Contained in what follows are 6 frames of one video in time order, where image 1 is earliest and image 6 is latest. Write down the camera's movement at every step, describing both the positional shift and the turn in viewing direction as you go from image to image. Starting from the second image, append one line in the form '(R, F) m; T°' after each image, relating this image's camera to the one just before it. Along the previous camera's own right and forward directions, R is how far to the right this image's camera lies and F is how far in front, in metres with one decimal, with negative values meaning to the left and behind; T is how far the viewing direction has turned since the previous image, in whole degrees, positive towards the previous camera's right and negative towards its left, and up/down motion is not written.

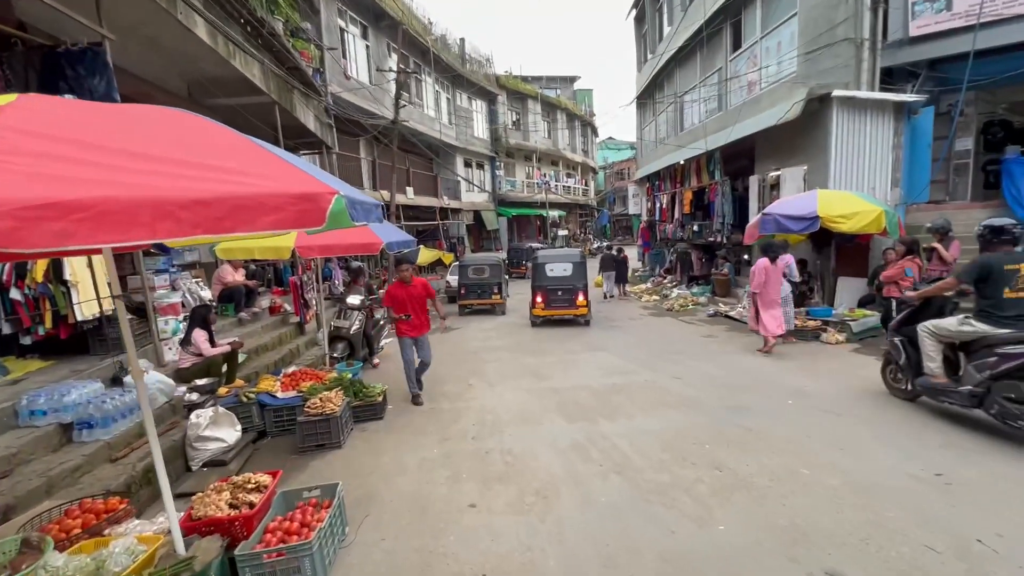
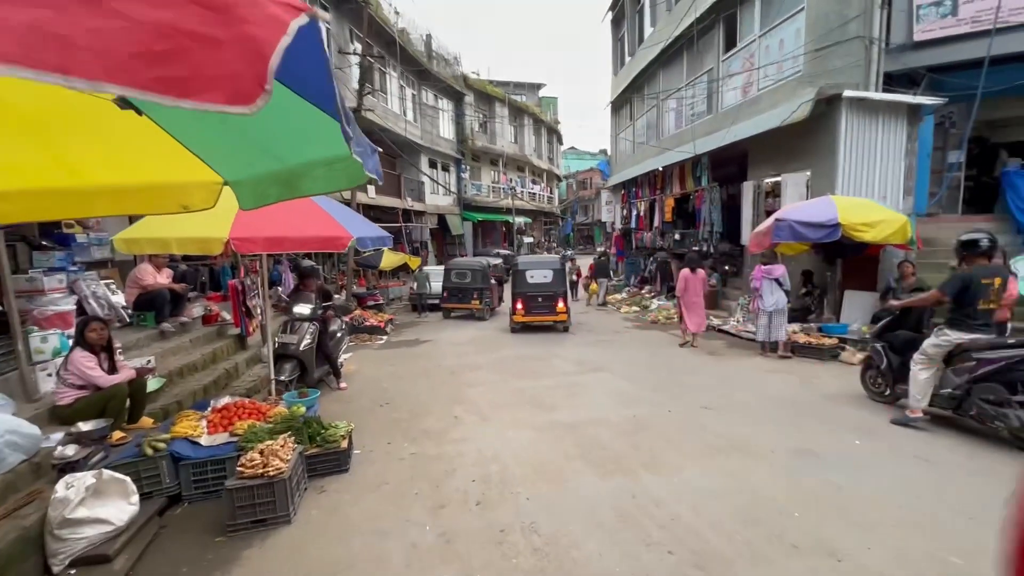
(-0.5, +1.3) m; +5°
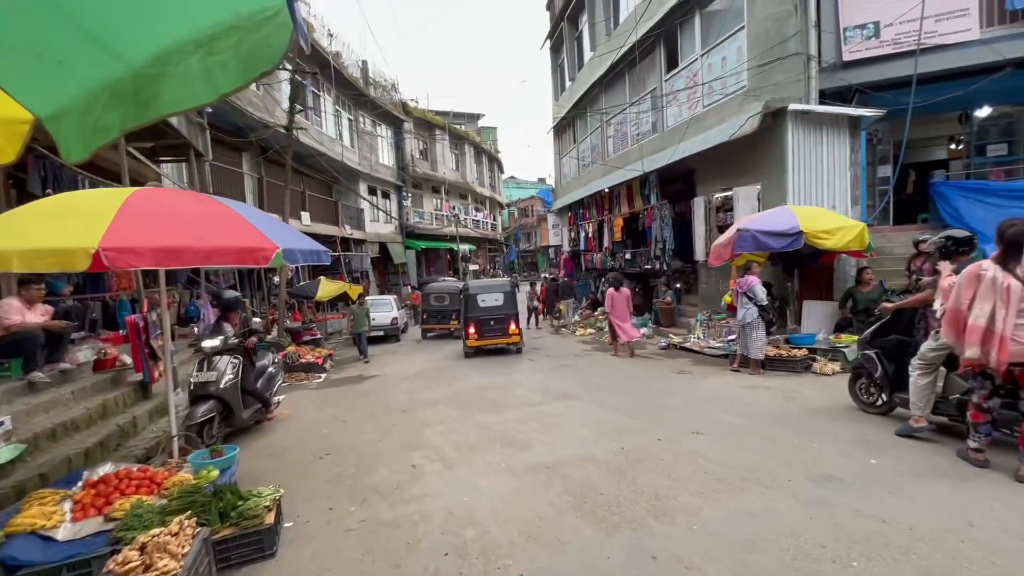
(-0.2, +0.8) m; +7°
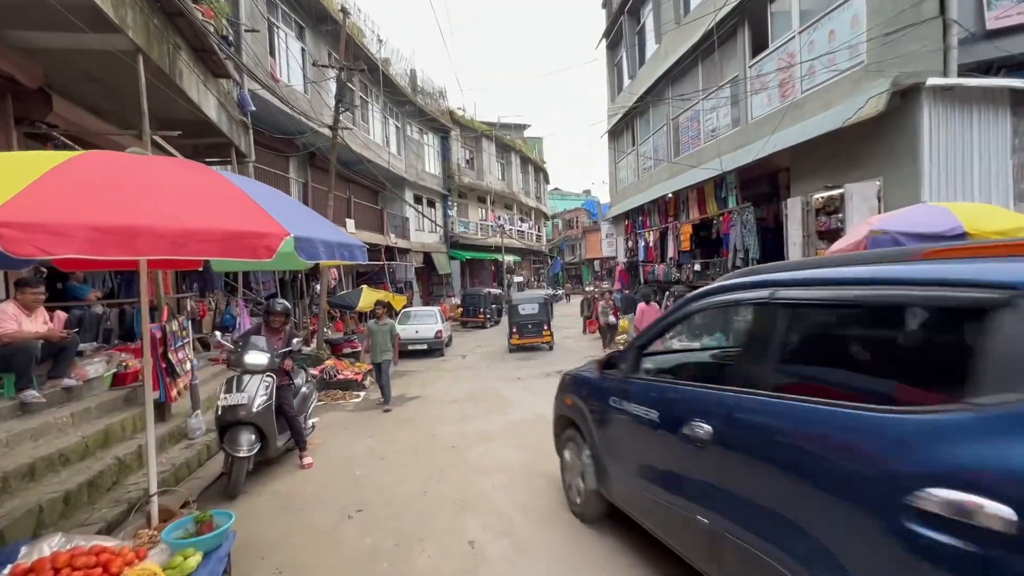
(-0.4, +1.3) m; -5°
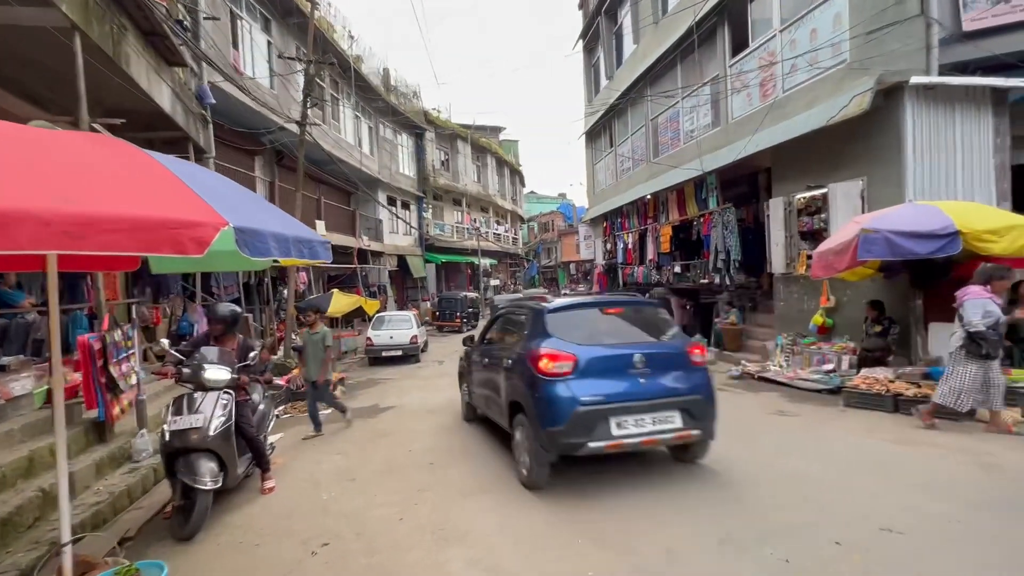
(-0.1, +0.4) m; +3°
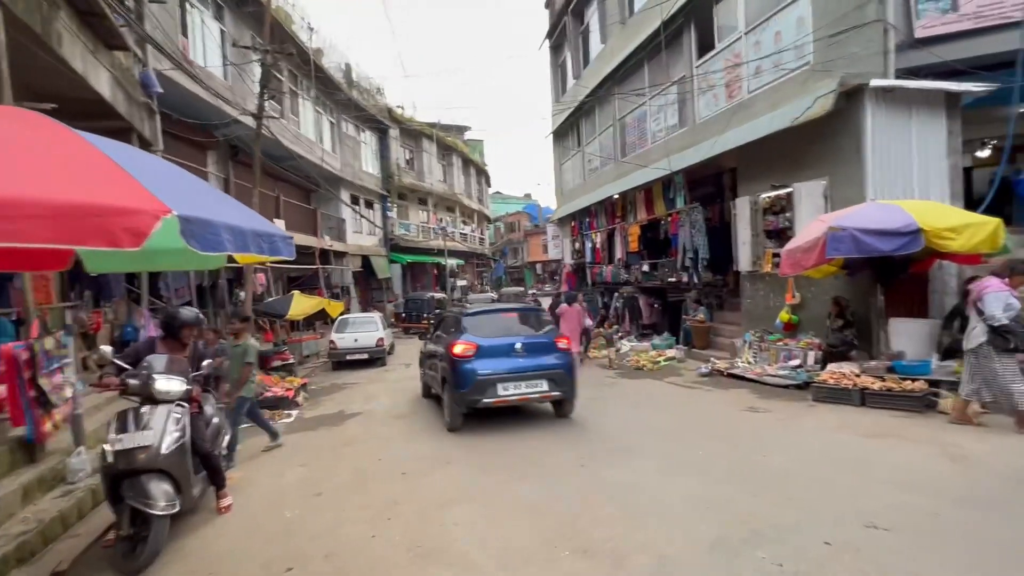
(-0.1, +0.2) m; +4°
